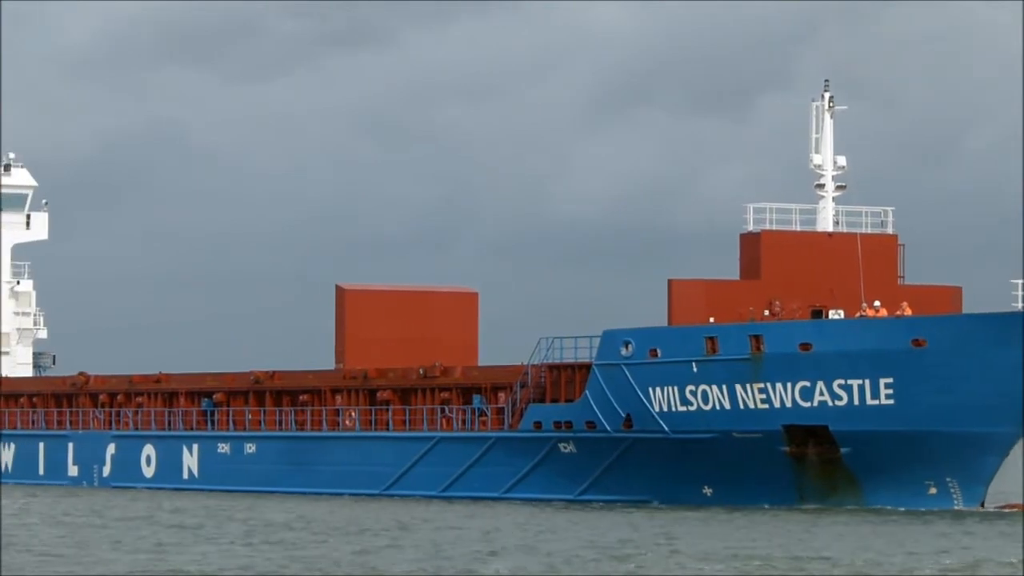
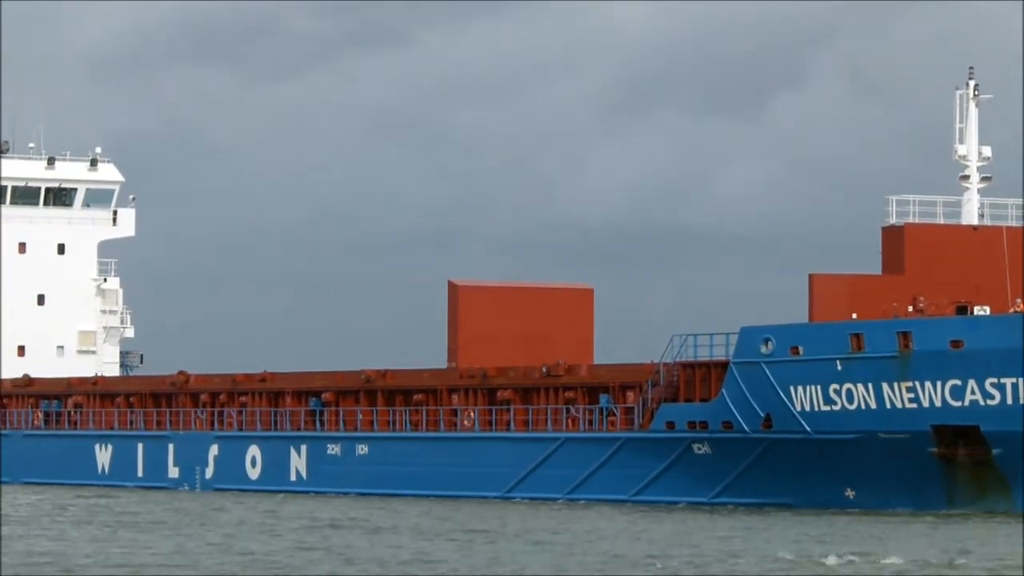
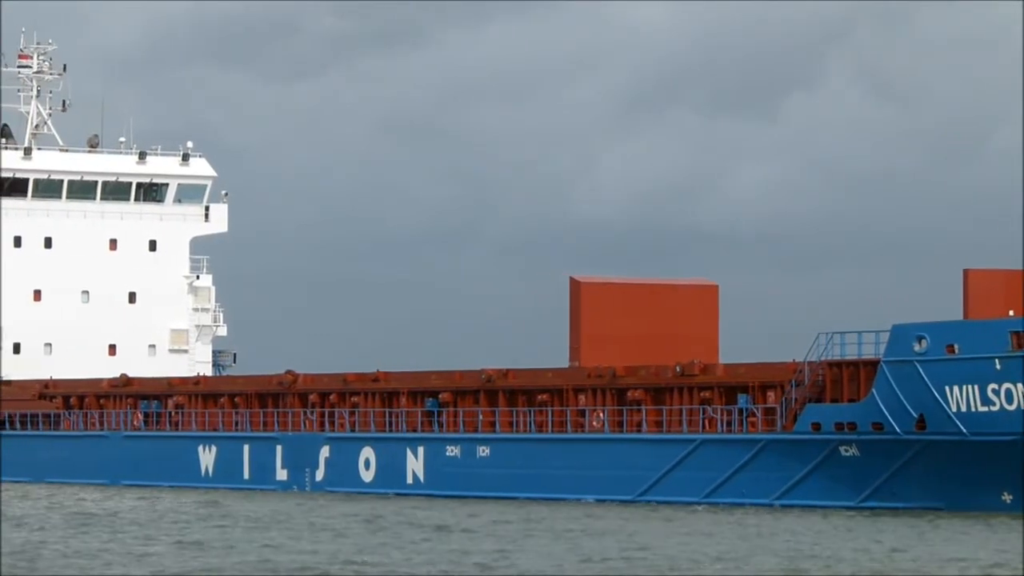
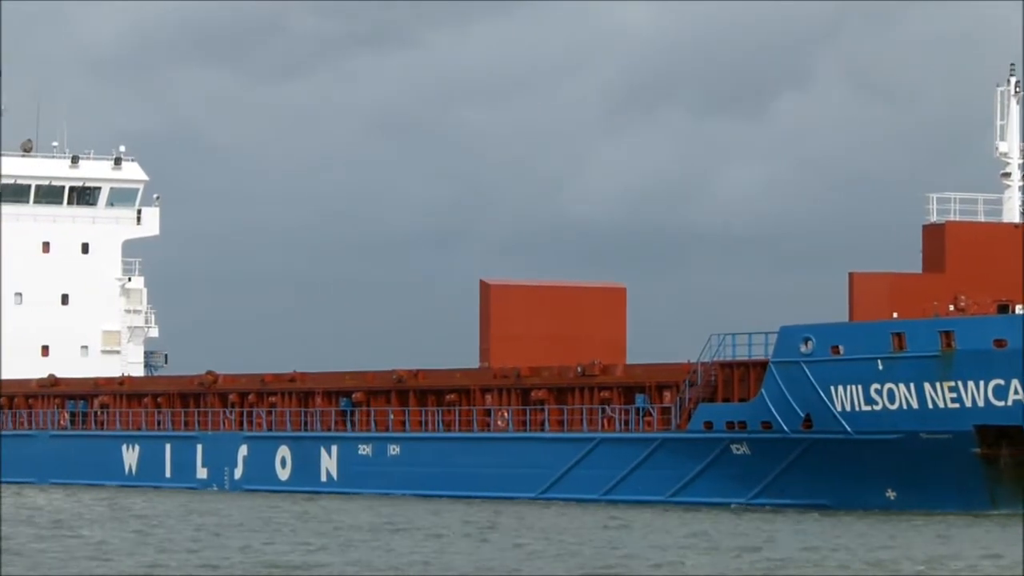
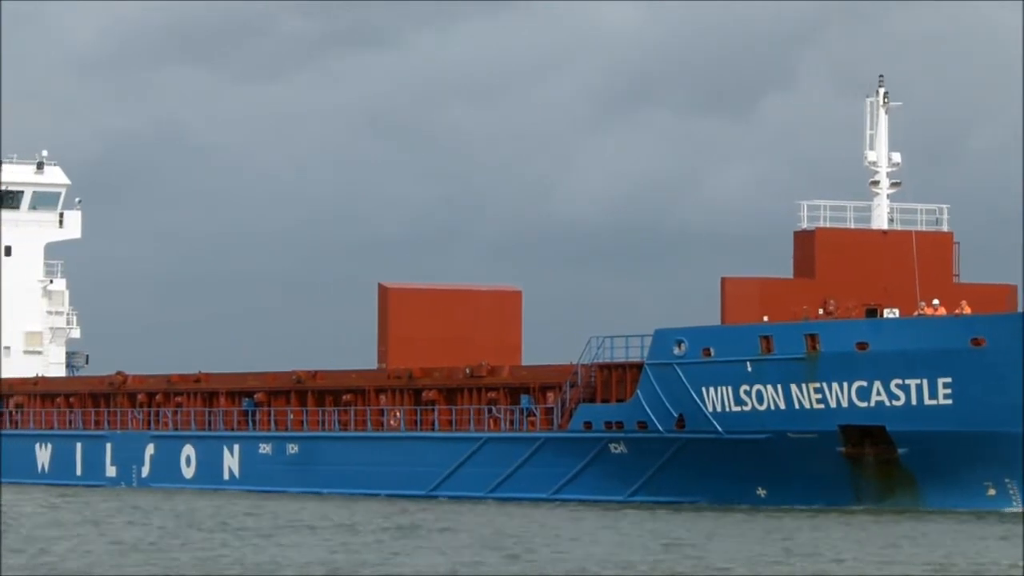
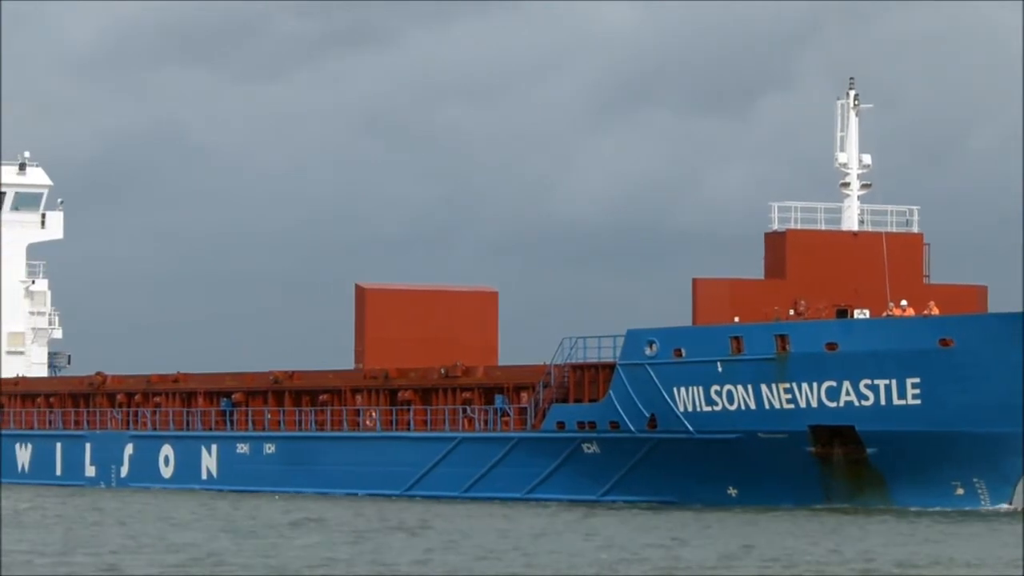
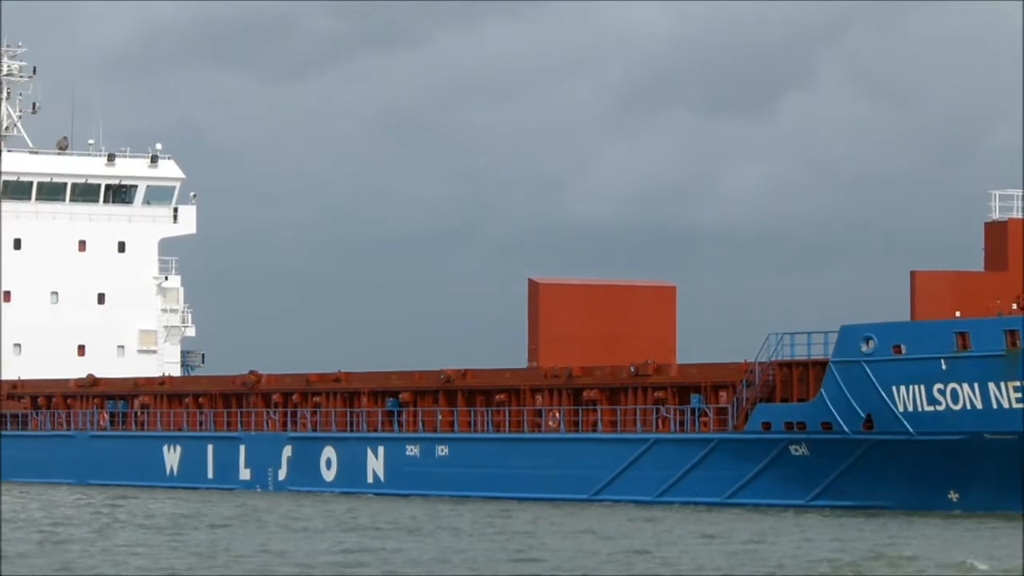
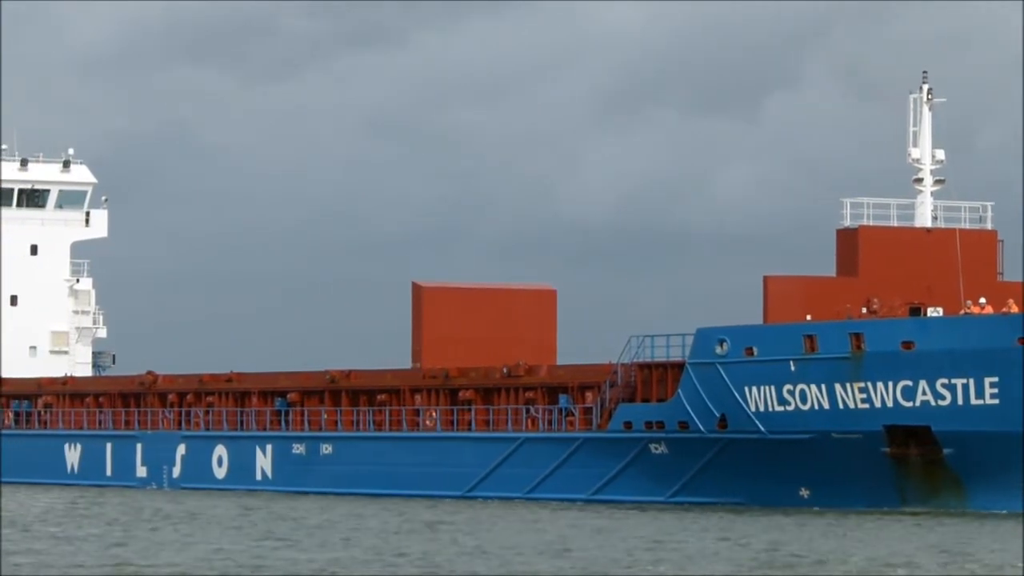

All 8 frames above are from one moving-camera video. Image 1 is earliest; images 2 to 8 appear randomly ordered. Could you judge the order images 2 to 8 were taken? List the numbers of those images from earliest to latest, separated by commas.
6, 5, 8, 2, 4, 7, 3
